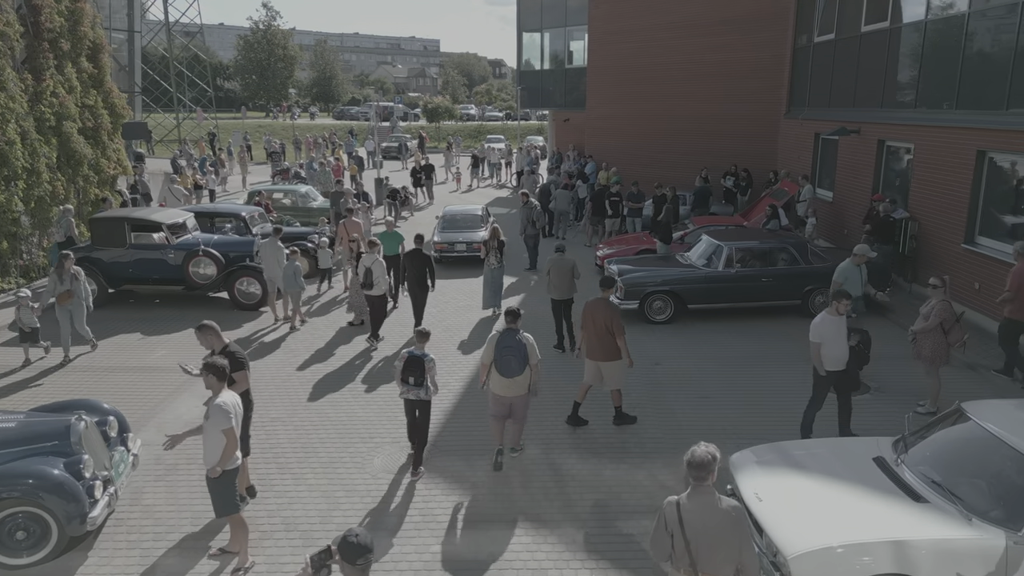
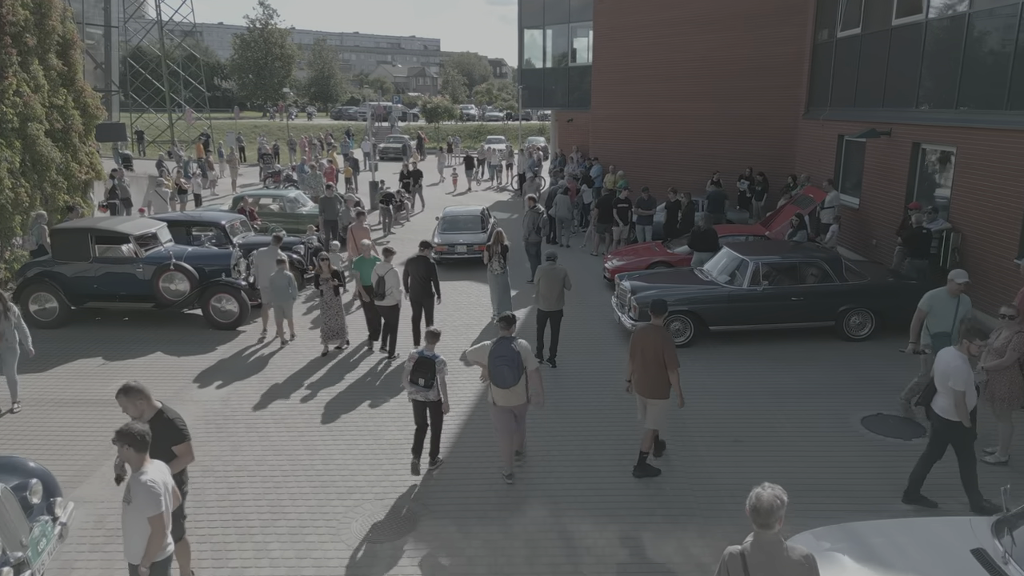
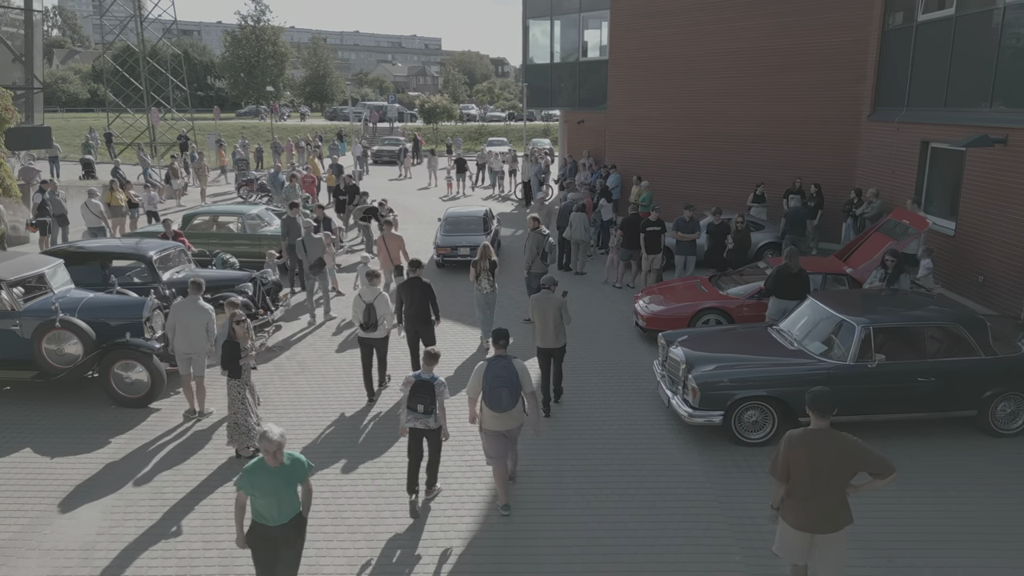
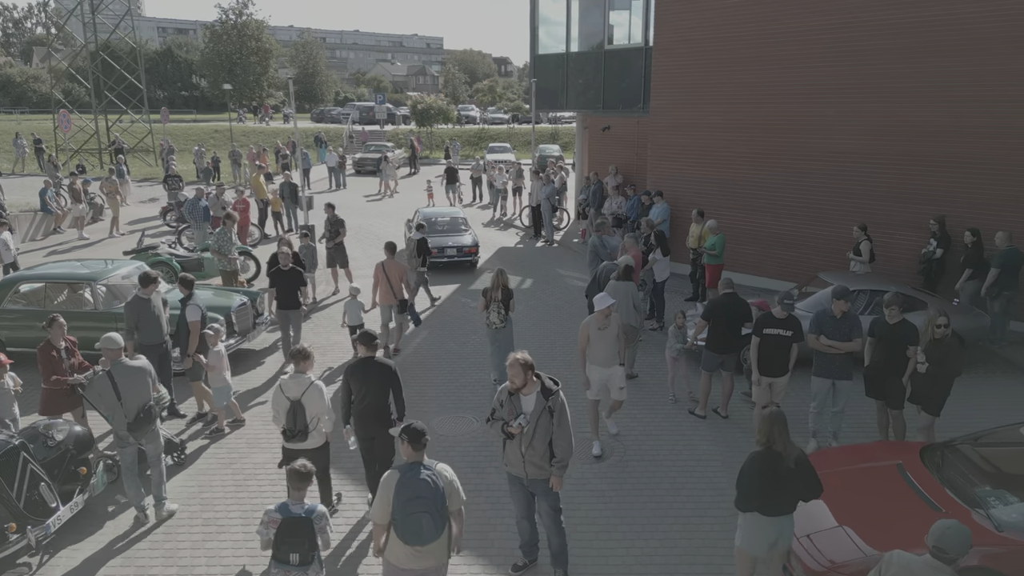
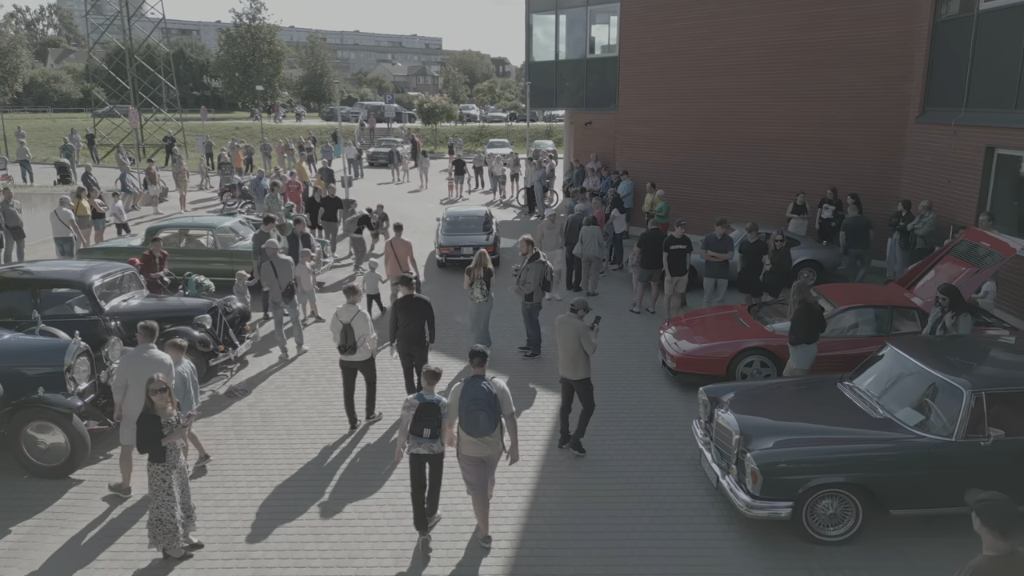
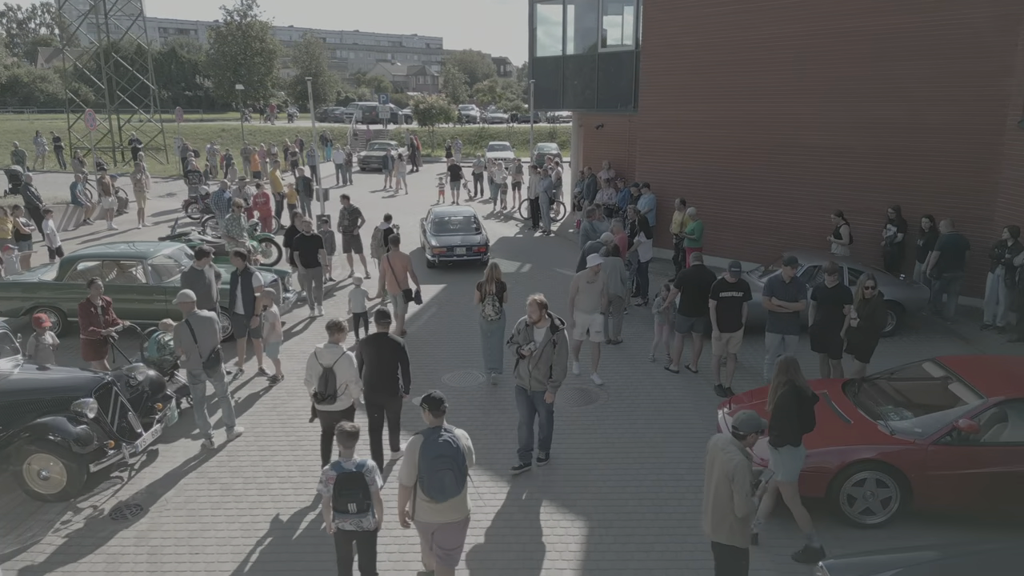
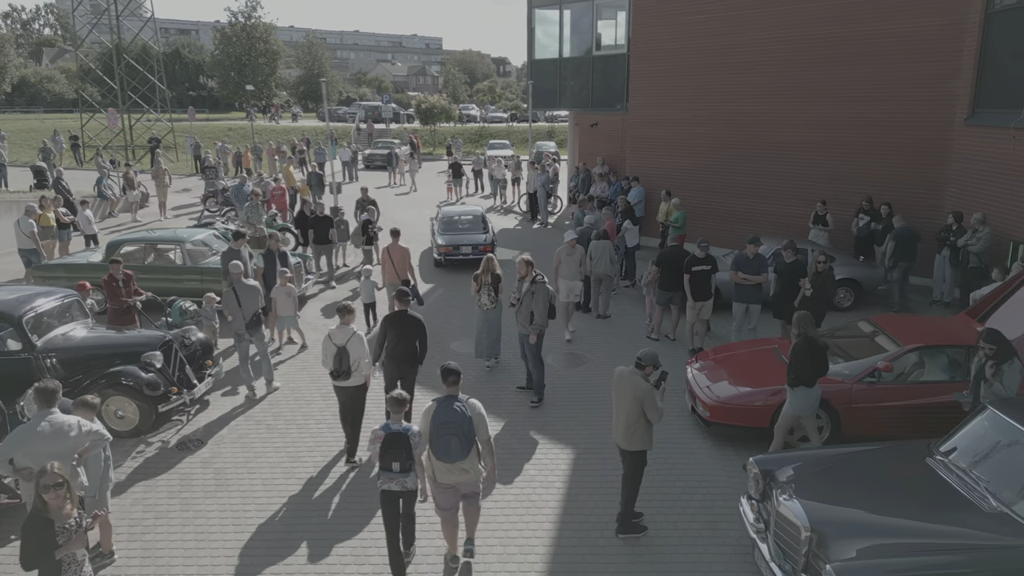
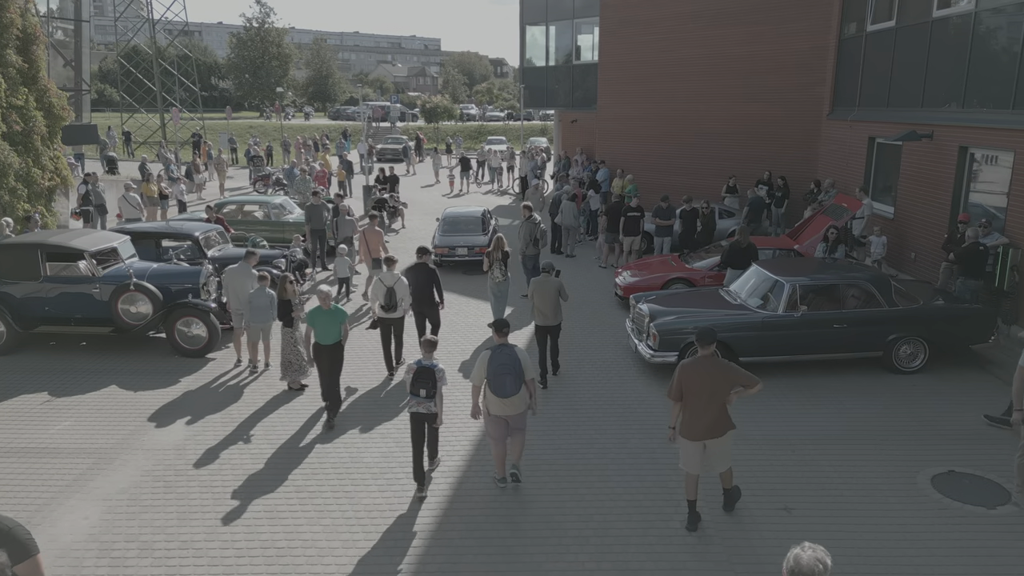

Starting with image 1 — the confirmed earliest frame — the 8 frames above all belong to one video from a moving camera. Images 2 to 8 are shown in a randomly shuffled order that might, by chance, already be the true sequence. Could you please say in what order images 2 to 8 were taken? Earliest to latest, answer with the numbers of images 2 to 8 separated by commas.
2, 8, 3, 5, 7, 6, 4
